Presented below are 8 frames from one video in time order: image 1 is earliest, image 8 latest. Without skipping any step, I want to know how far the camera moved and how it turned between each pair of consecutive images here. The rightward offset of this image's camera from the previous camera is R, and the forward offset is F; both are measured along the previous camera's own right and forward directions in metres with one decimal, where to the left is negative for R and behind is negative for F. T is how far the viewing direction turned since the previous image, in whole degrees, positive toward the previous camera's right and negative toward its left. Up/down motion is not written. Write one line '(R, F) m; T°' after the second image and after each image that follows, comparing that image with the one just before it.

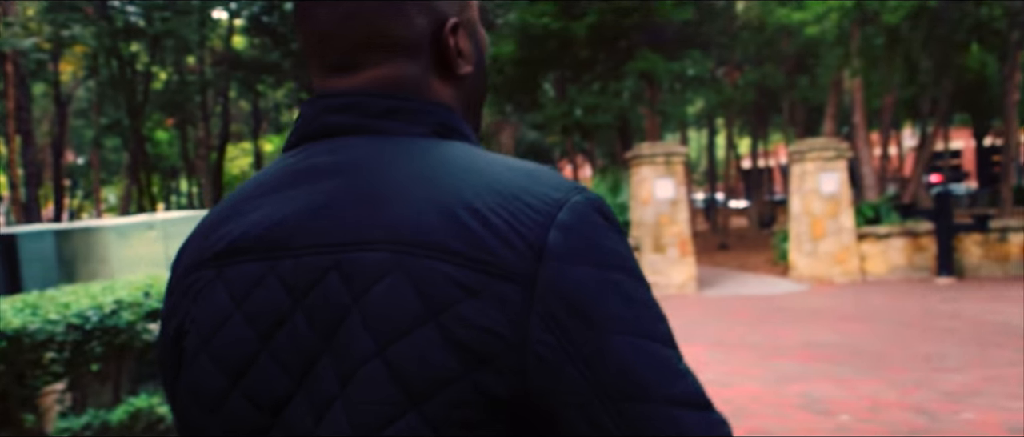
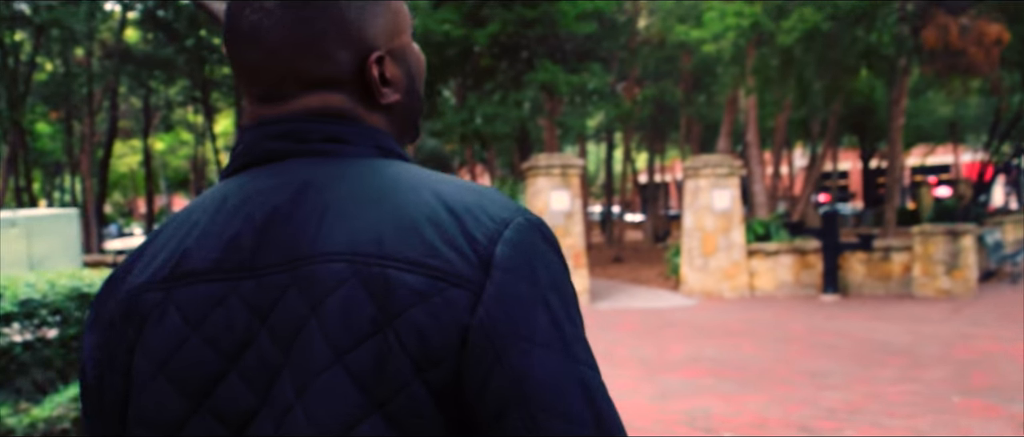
(-0.1, +0.2) m; +6°
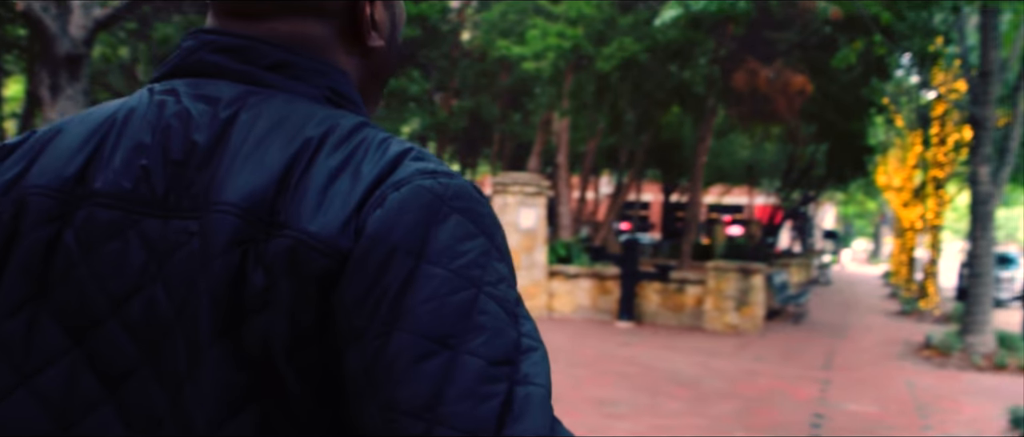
(+0.1, +0.3) m; +10°
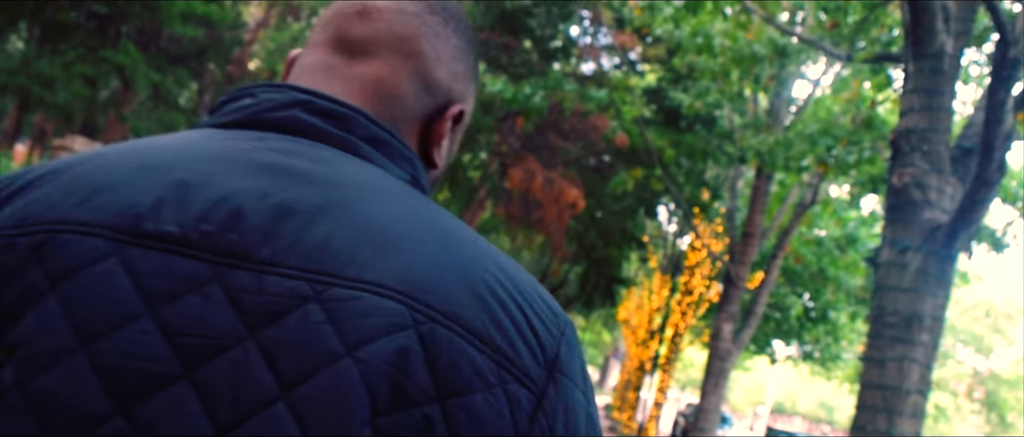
(+0.2, +1.0) m; +12°
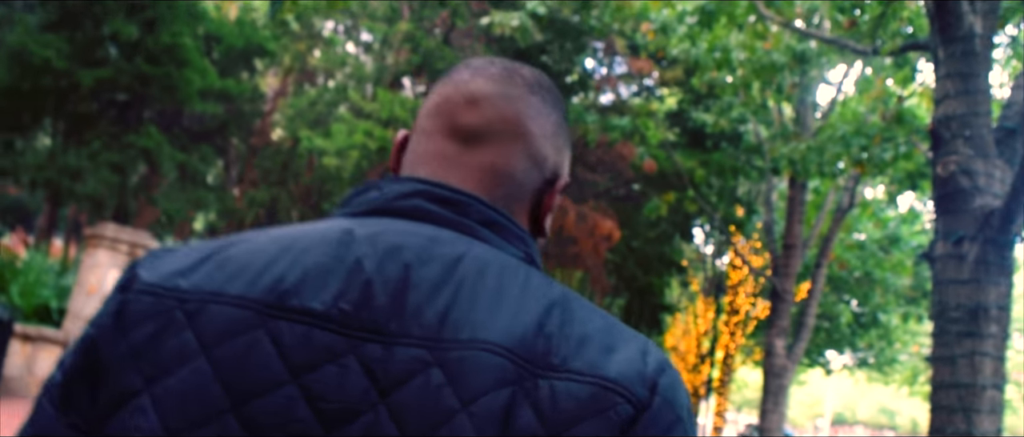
(0.0, +0.1) m; -2°
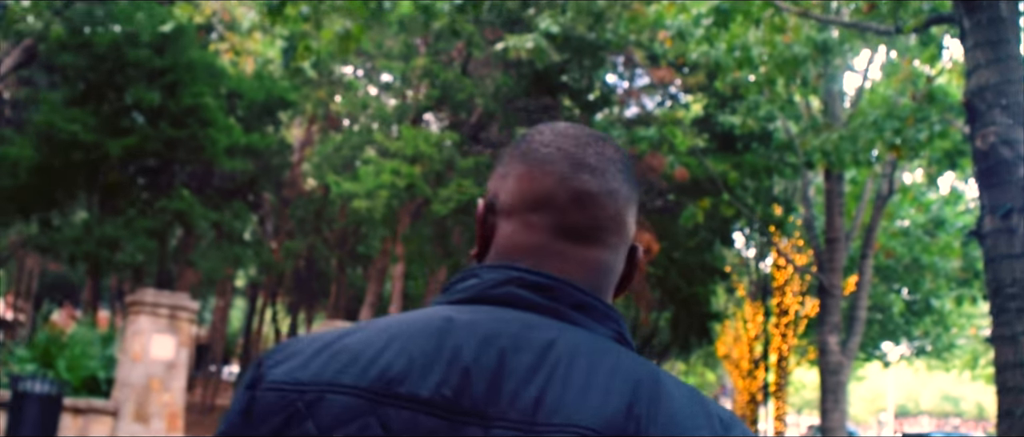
(0.0, +0.1) m; -2°
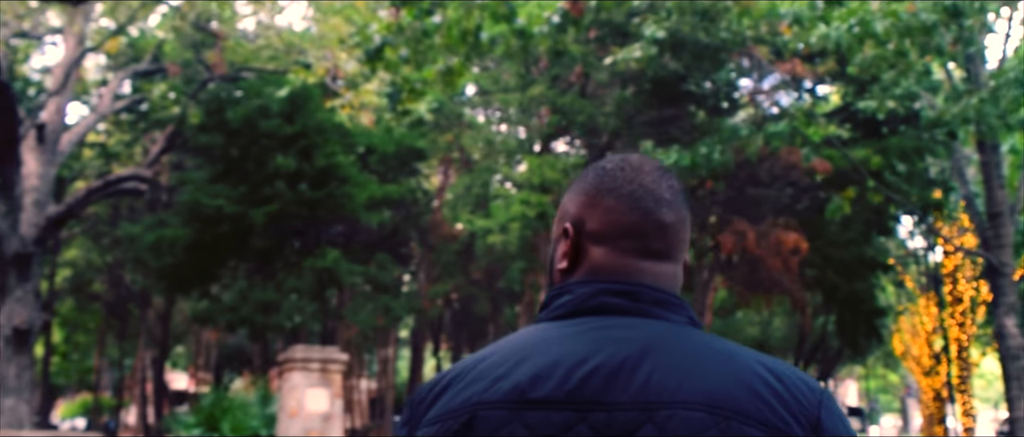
(+0.3, +0.3) m; -8°
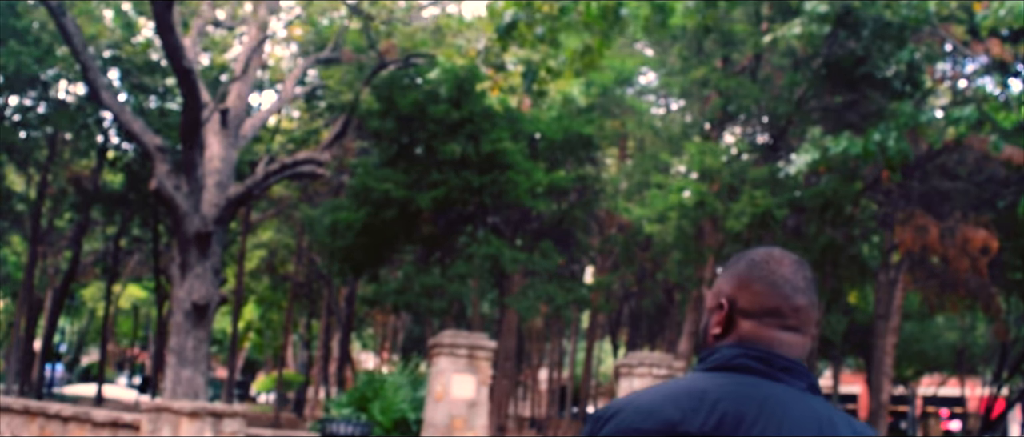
(+0.6, +0.5) m; -11°
